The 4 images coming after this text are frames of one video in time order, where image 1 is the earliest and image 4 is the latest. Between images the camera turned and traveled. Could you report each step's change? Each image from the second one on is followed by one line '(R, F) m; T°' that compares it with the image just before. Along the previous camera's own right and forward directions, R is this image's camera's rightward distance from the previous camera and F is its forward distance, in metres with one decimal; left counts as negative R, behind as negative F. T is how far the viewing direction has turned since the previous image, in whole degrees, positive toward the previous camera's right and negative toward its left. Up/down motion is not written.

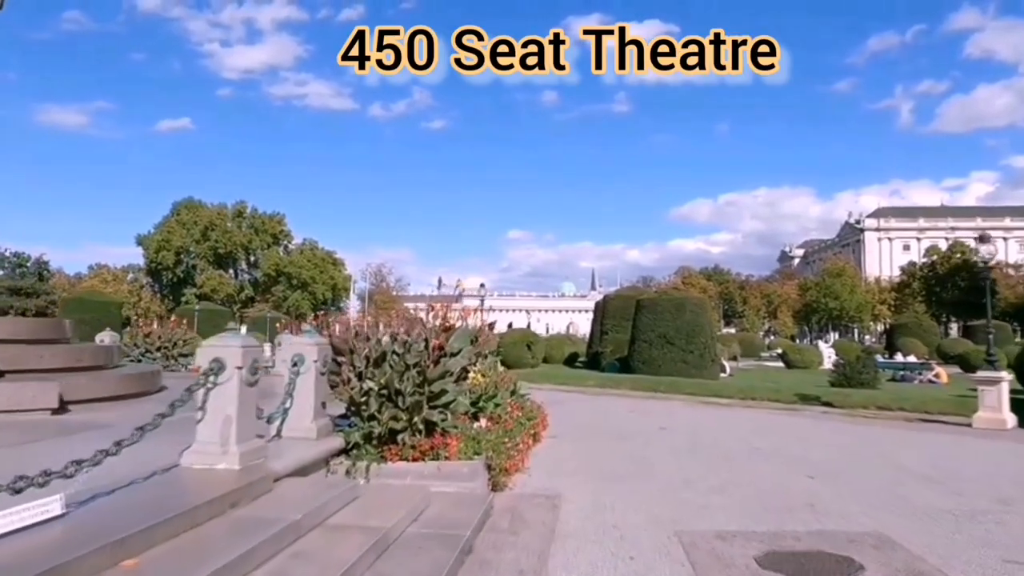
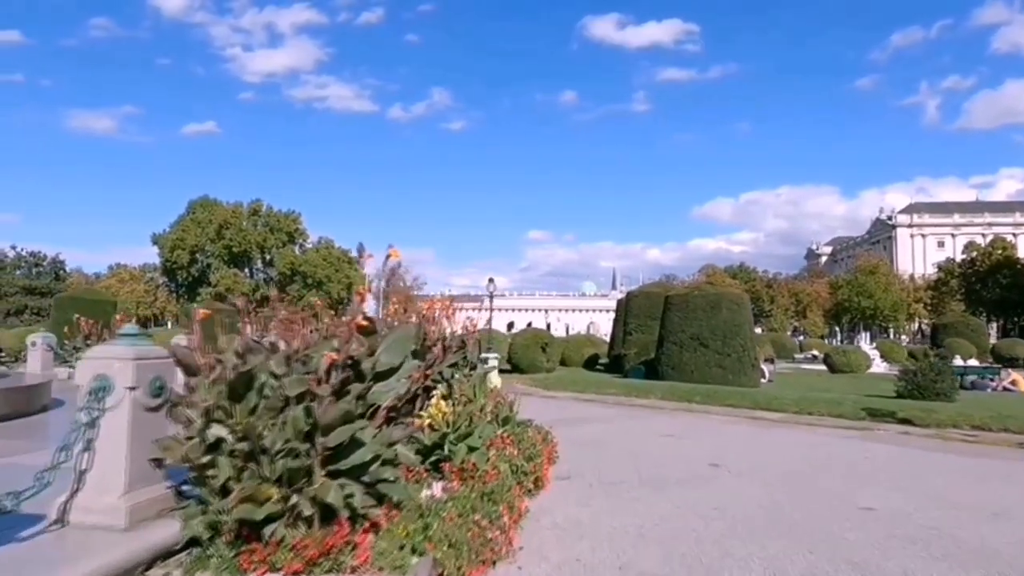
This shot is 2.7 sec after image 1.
(+0.3, +3.1) m; -1°
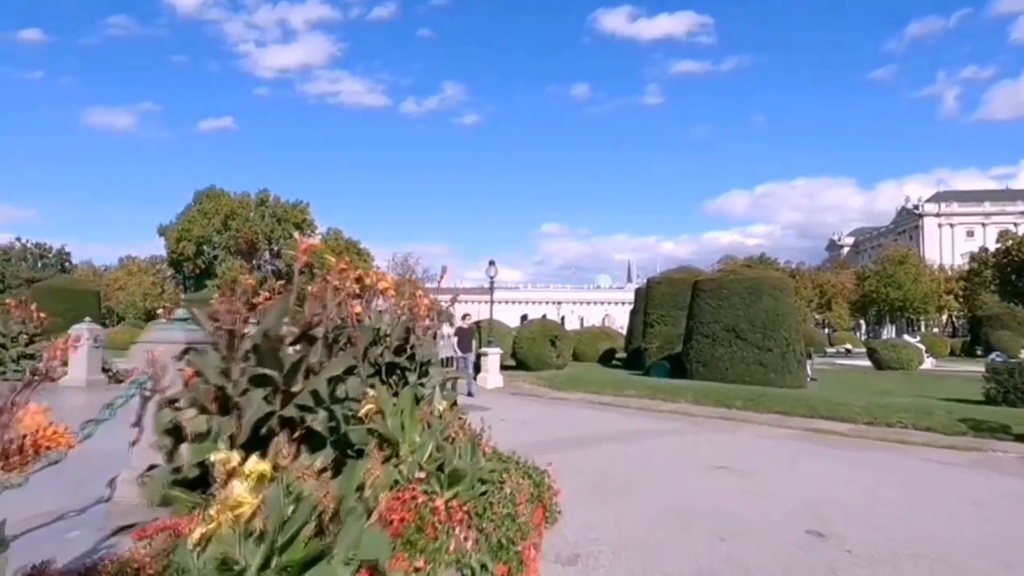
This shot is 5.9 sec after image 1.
(+0.3, +3.4) m; -1°
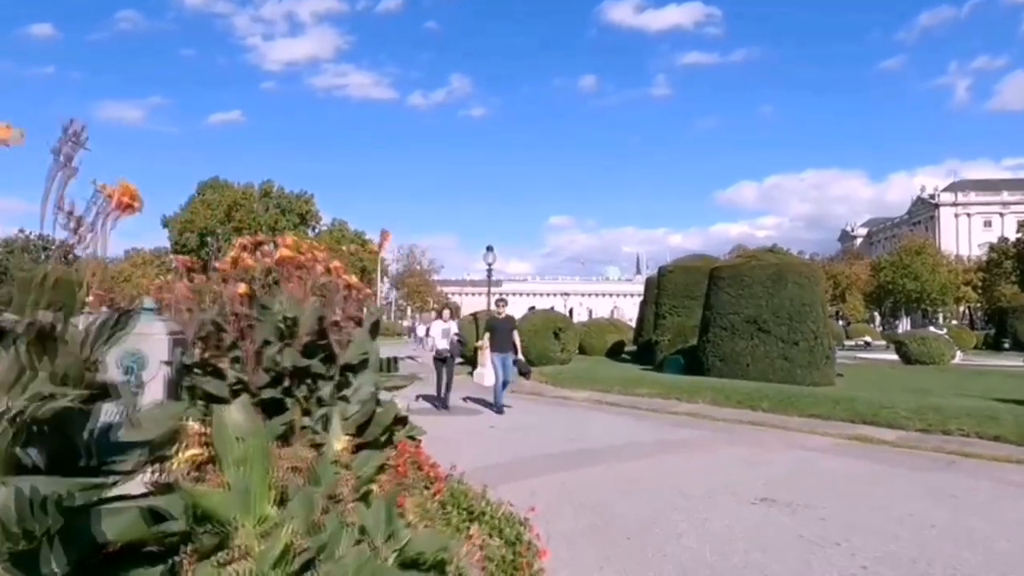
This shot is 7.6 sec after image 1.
(+0.2, +1.8) m; -1°
